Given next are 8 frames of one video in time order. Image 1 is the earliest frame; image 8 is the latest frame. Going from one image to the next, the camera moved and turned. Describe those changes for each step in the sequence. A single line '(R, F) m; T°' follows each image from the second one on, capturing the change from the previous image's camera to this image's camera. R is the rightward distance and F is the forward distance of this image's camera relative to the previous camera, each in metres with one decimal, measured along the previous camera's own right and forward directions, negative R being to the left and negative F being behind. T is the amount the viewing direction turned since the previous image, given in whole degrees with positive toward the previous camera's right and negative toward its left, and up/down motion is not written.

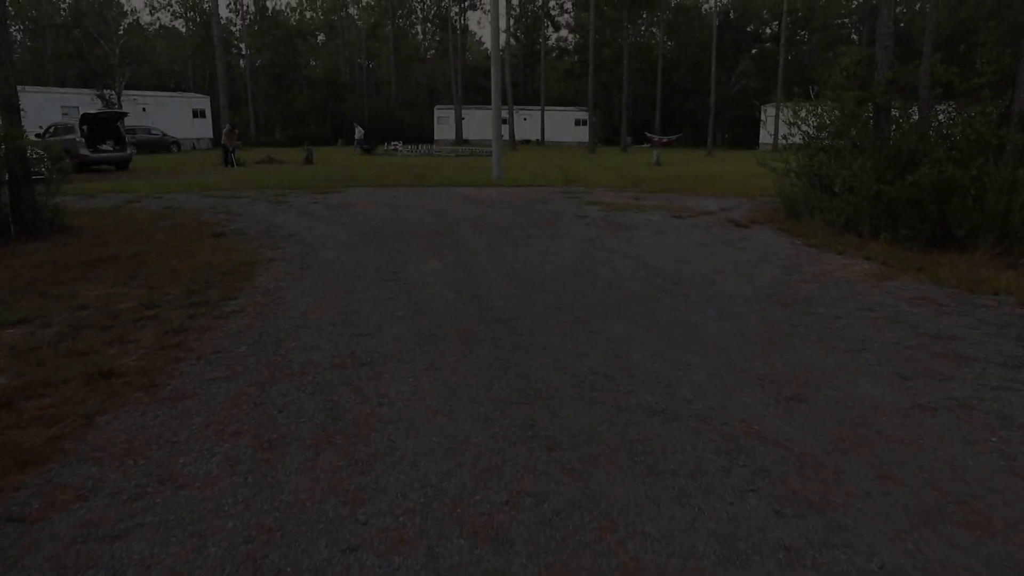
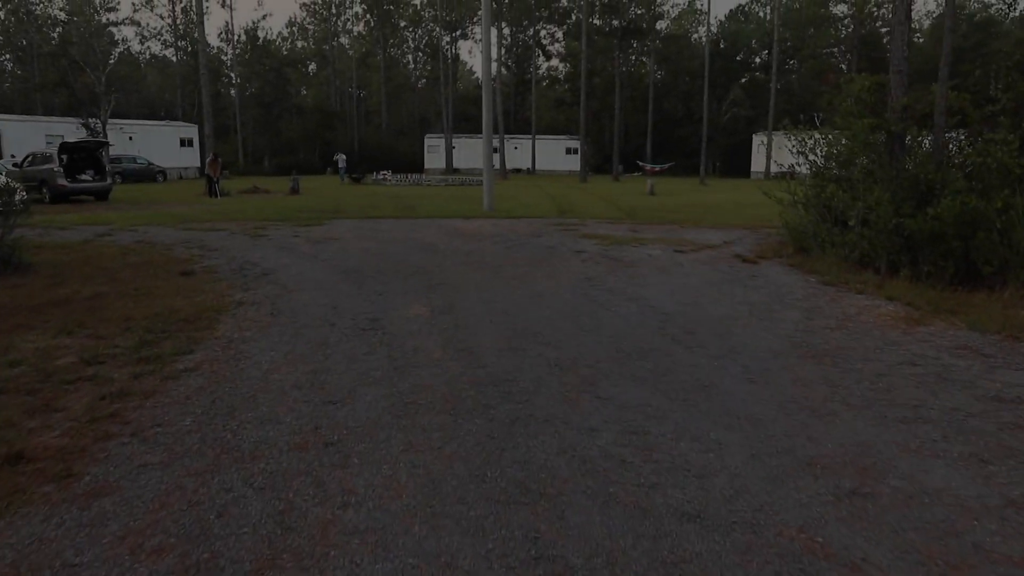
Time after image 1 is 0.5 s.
(0.0, +0.8) m; +1°
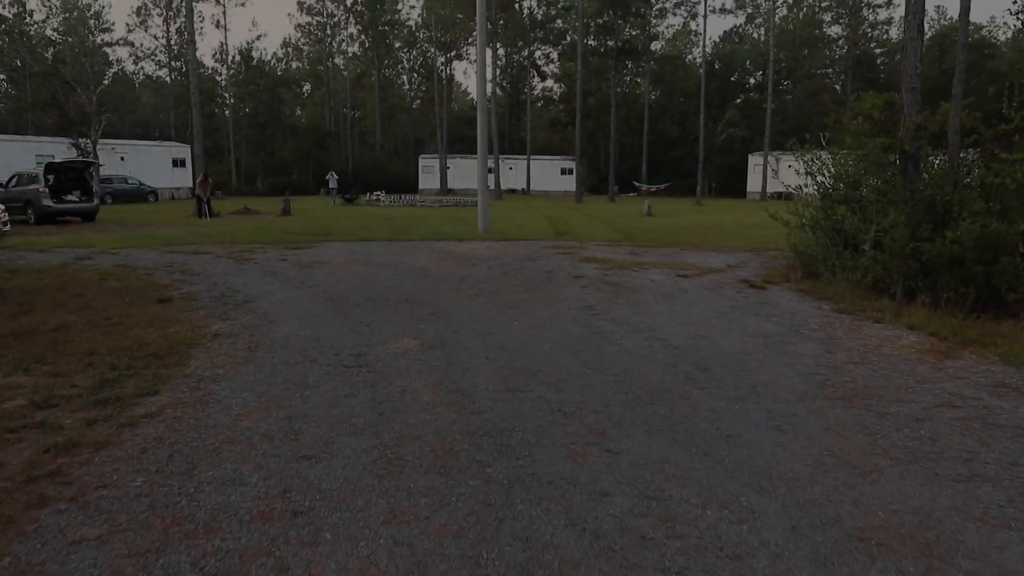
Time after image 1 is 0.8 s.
(0.0, +0.5) m; 0°
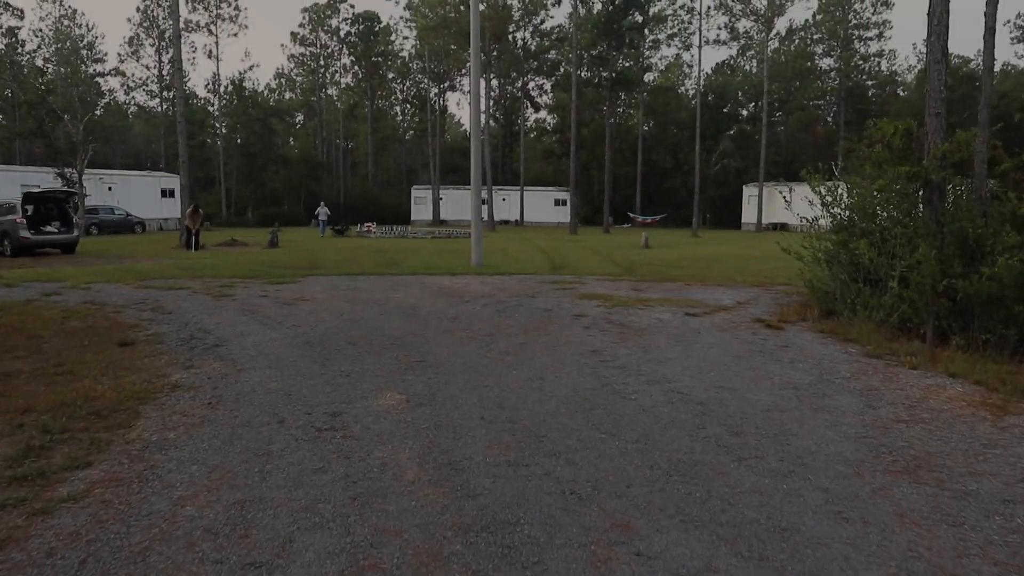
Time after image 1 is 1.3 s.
(0.0, +0.8) m; 0°
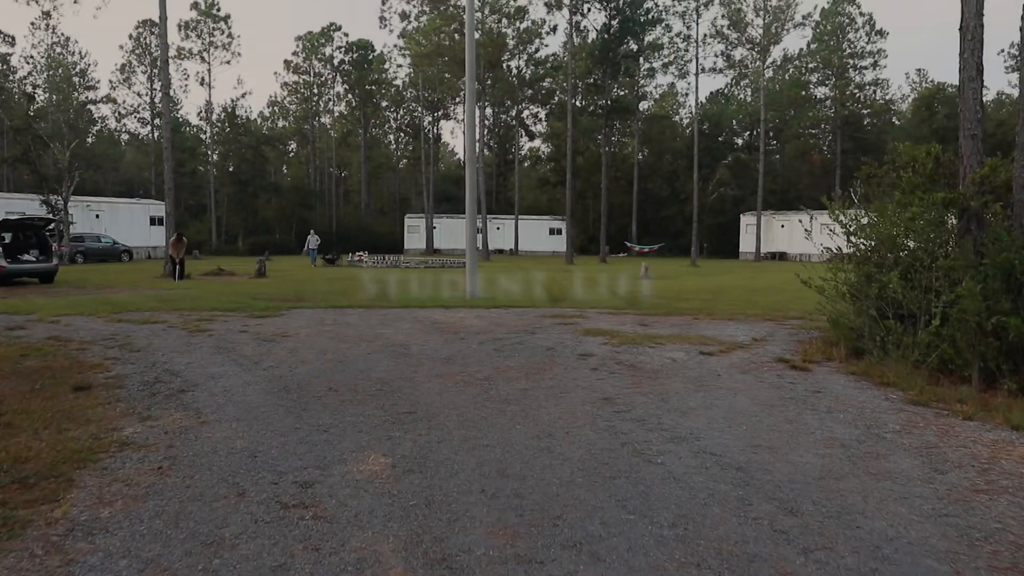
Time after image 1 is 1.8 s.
(-0.1, +0.8) m; 0°
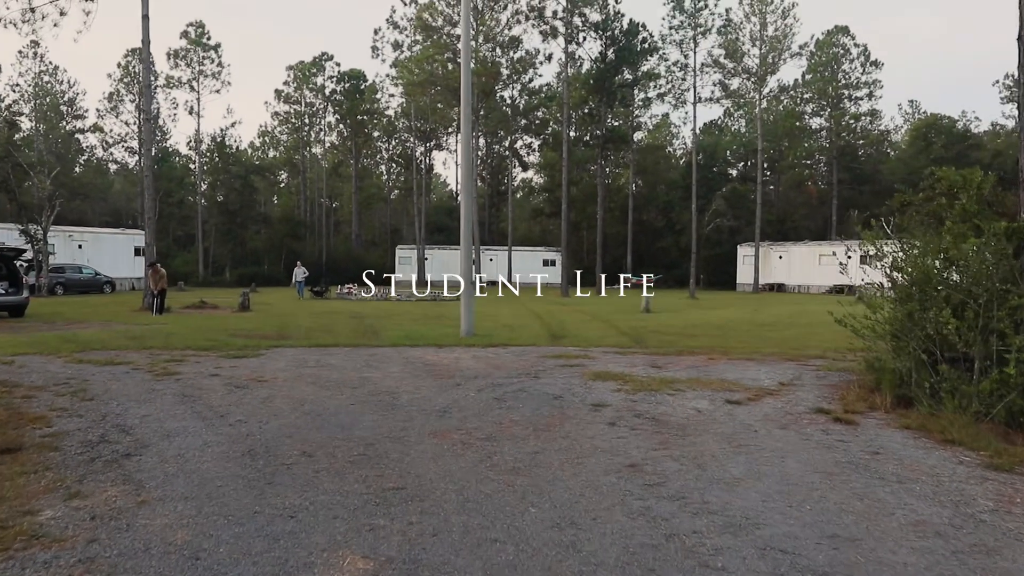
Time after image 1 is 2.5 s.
(-0.1, +1.1) m; 0°
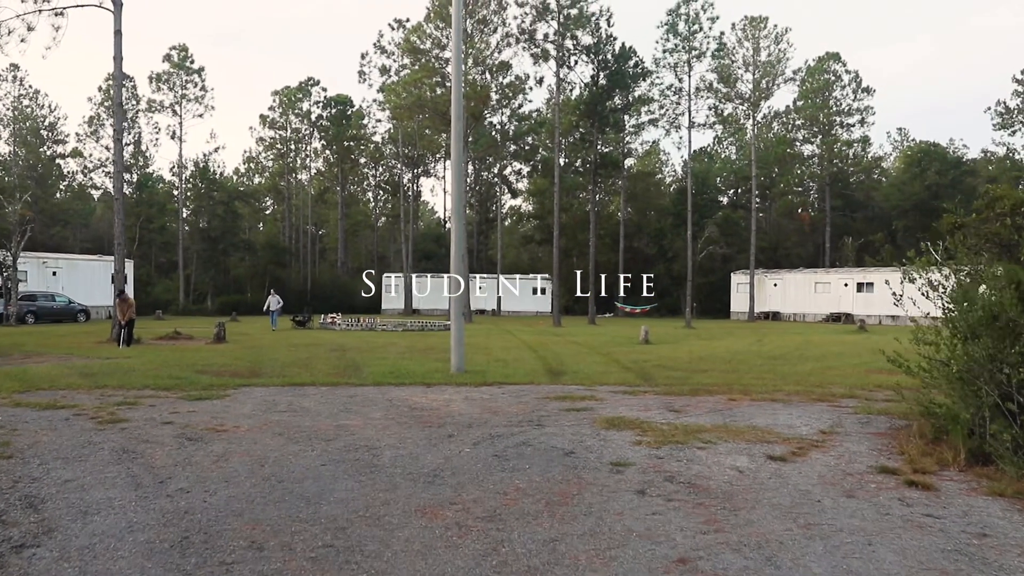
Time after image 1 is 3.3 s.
(-0.1, +1.4) m; +1°
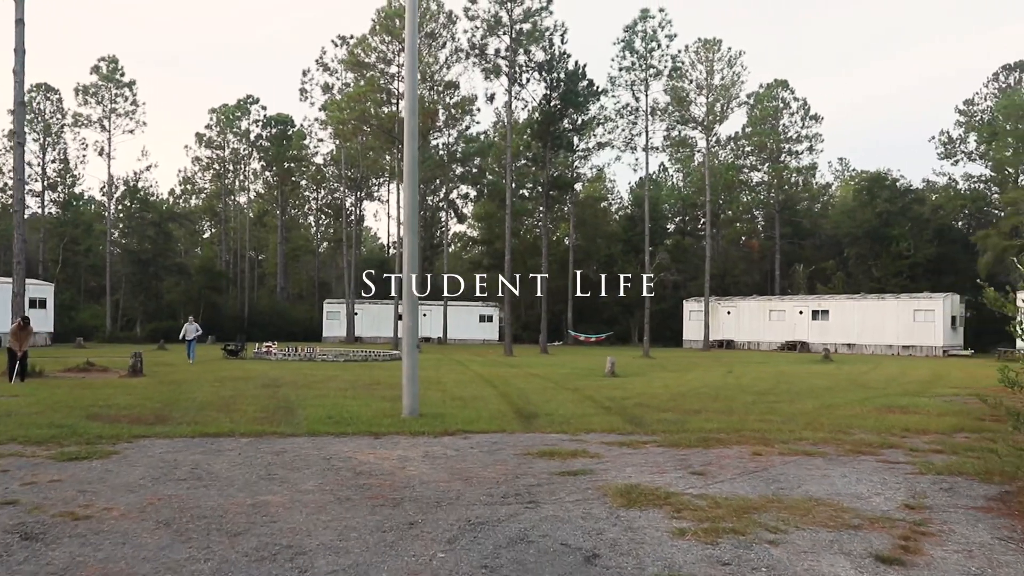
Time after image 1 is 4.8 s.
(-0.3, +2.4) m; +3°
